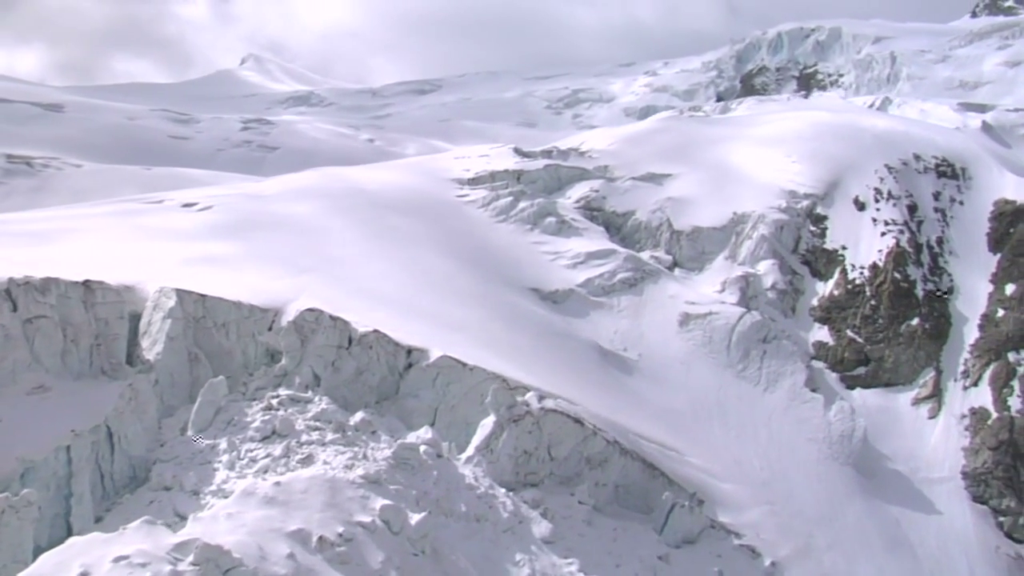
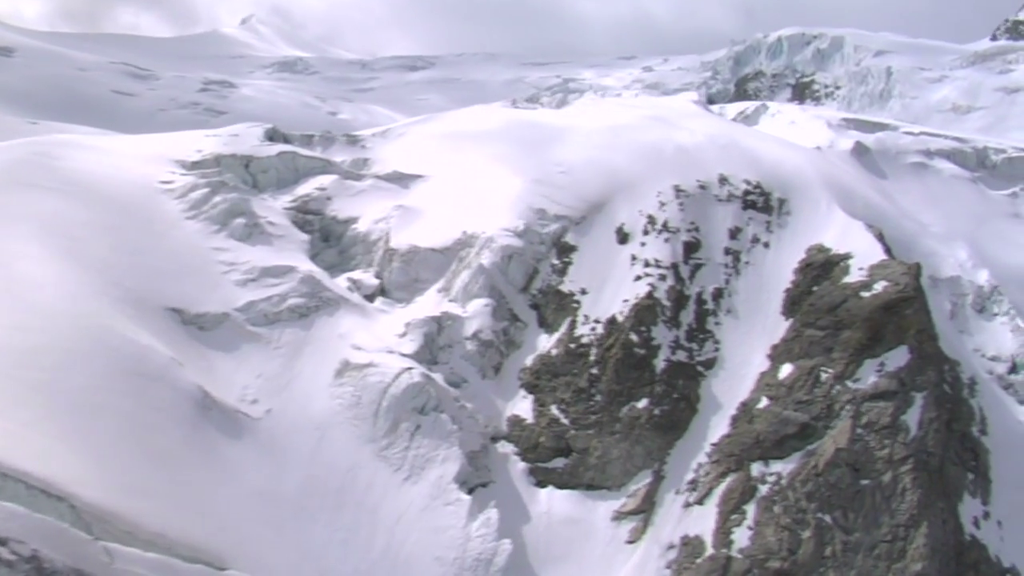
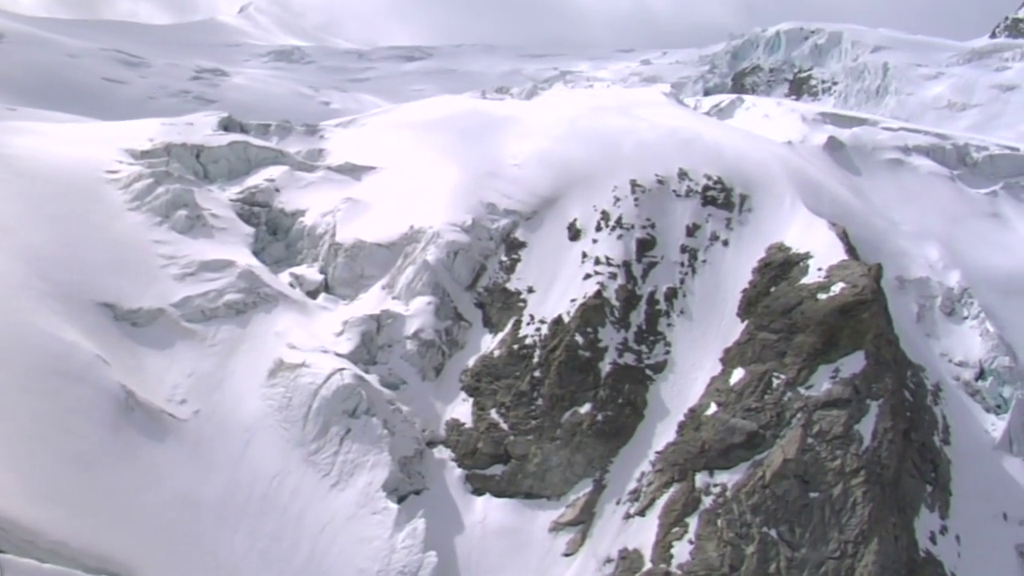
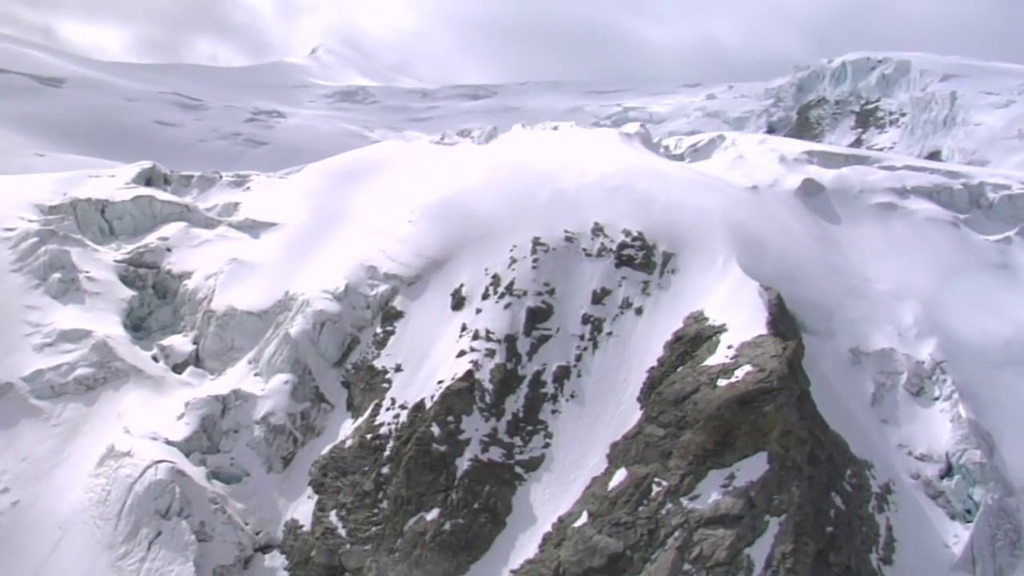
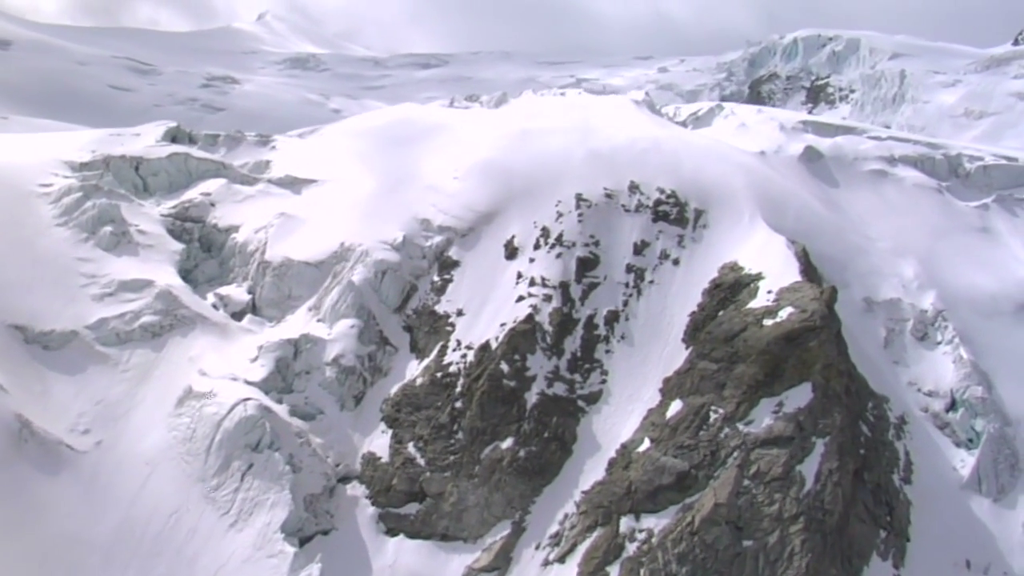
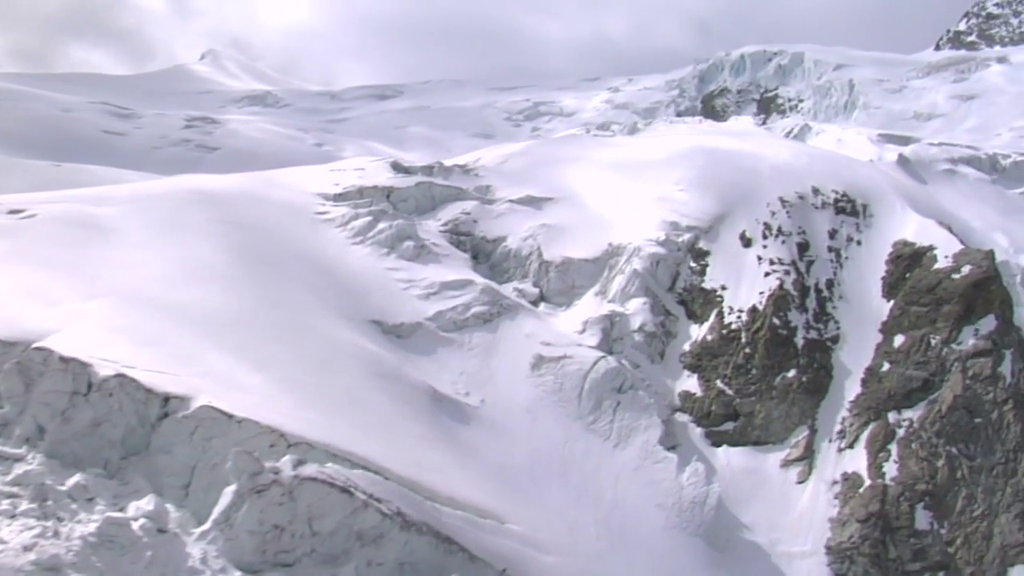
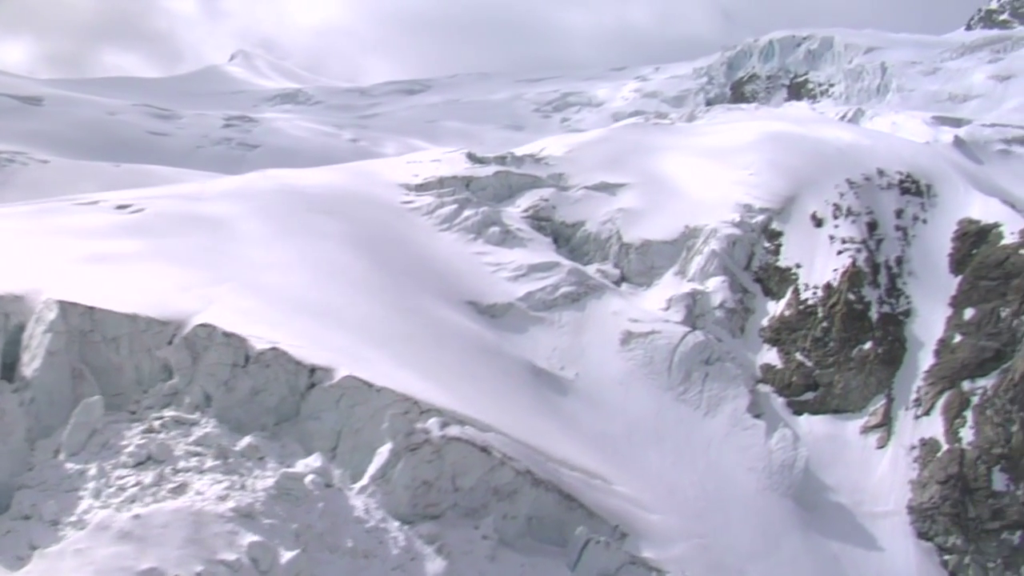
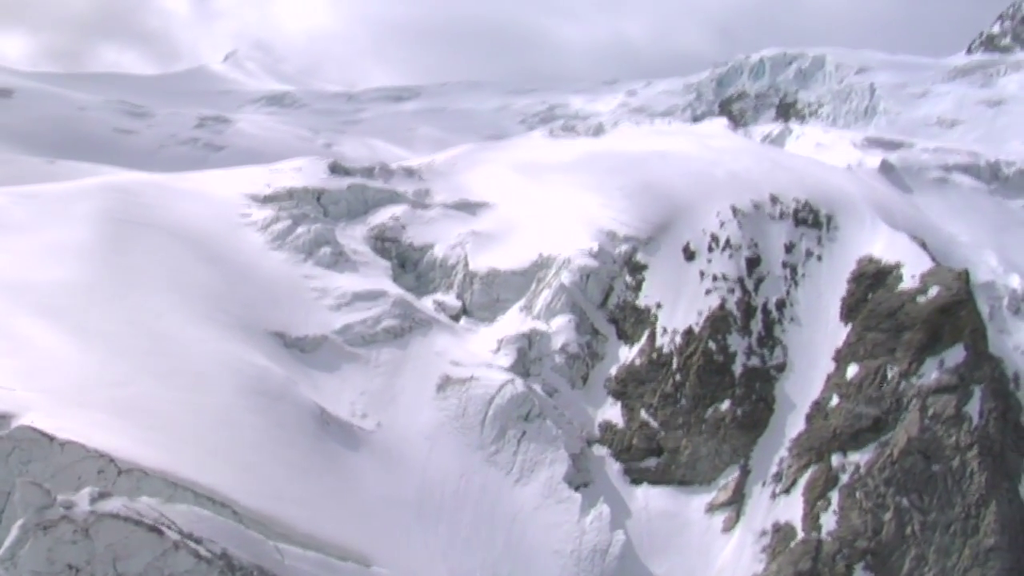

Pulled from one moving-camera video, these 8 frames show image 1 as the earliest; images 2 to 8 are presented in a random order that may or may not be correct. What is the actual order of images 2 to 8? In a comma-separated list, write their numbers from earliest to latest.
7, 6, 8, 2, 3, 5, 4
